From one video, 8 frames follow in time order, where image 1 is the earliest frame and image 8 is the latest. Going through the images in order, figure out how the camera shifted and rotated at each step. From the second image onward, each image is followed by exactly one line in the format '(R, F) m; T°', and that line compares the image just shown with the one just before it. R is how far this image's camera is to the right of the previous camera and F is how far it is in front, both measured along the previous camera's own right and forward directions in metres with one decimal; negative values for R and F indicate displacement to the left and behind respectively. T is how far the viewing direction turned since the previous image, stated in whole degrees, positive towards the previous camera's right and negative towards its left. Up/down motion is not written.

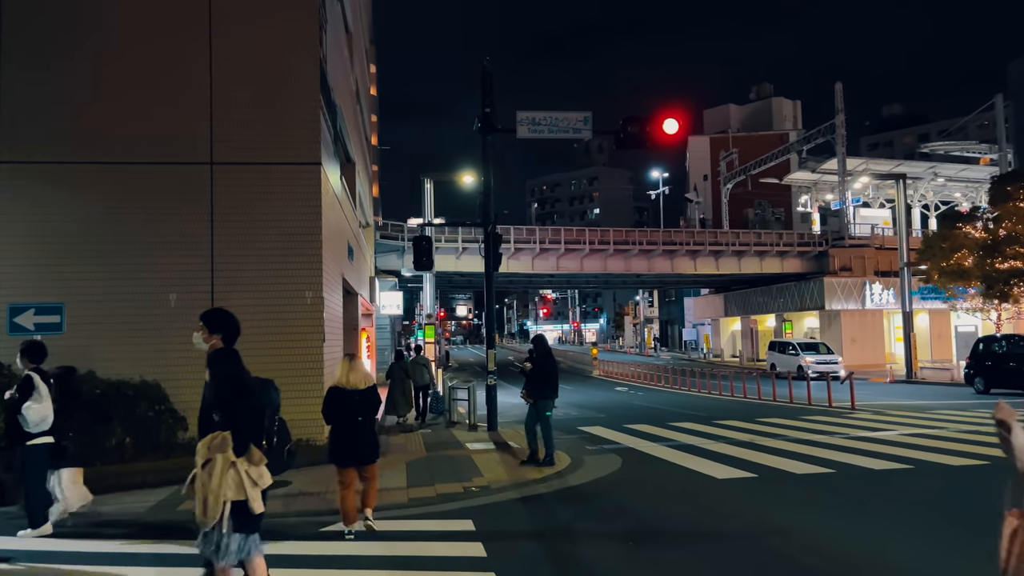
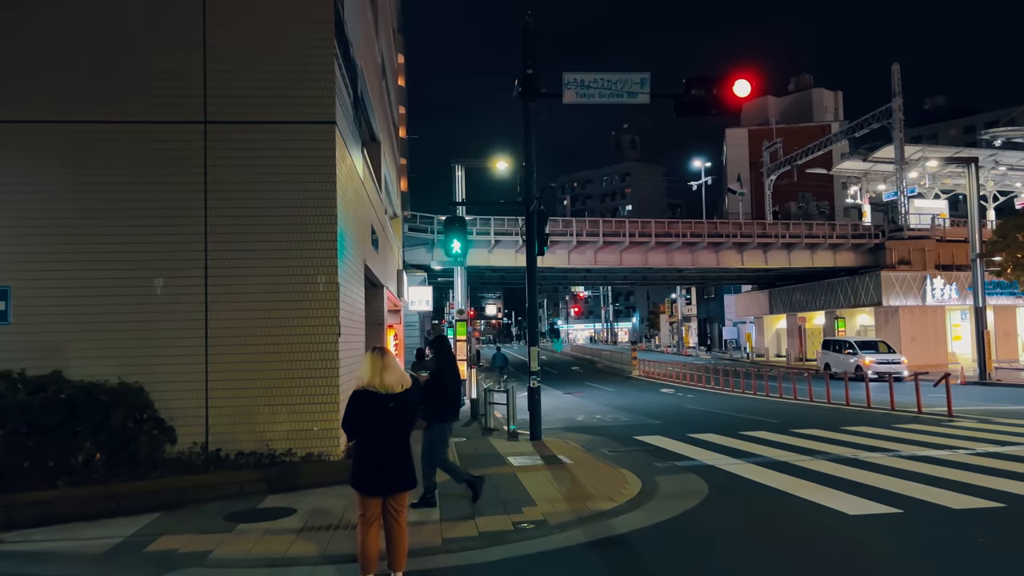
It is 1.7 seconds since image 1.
(-0.3, +2.1) m; -2°
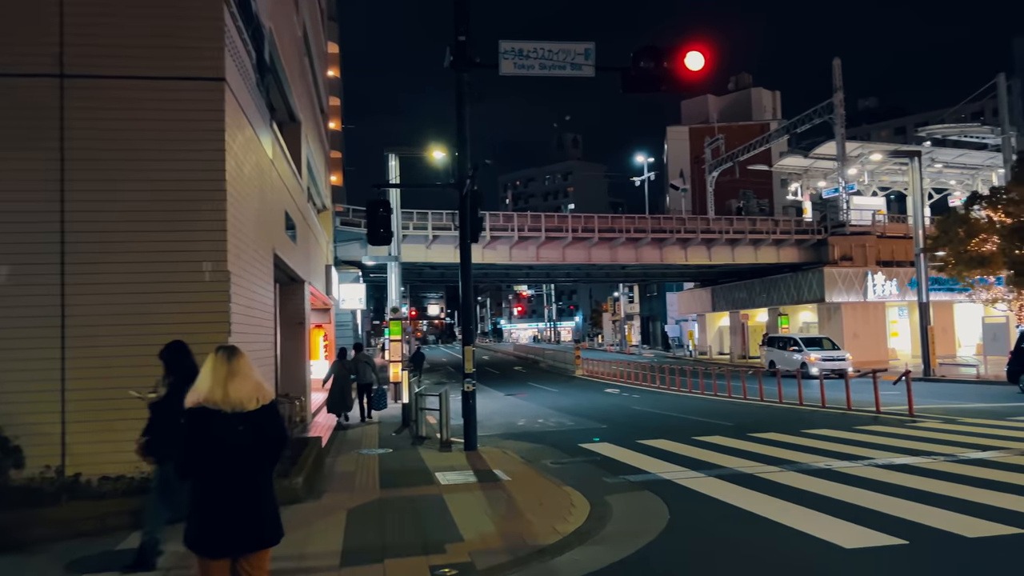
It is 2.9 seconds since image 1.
(+0.2, +1.4) m; +4°
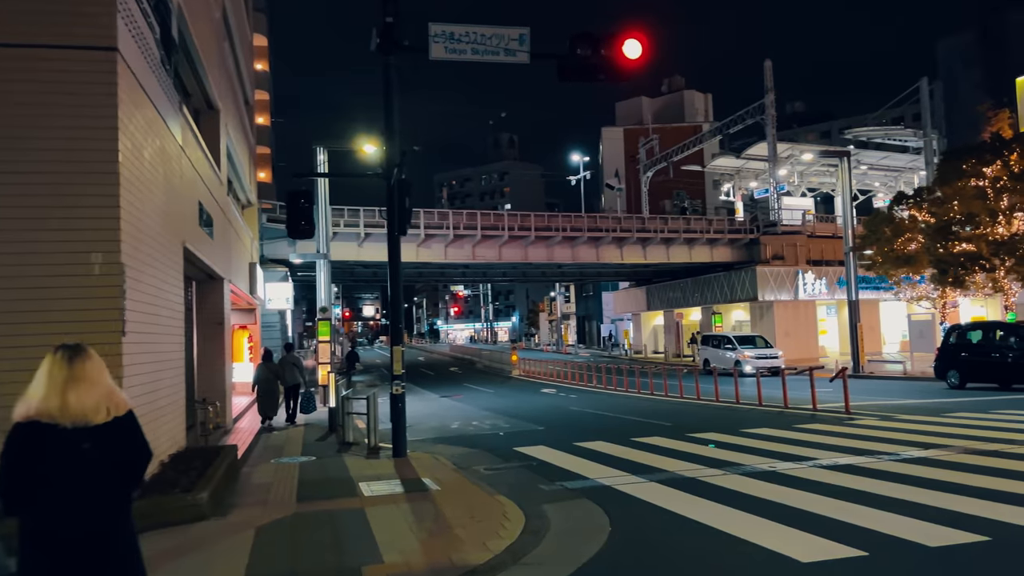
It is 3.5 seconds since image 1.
(+0.1, +0.6) m; +4°
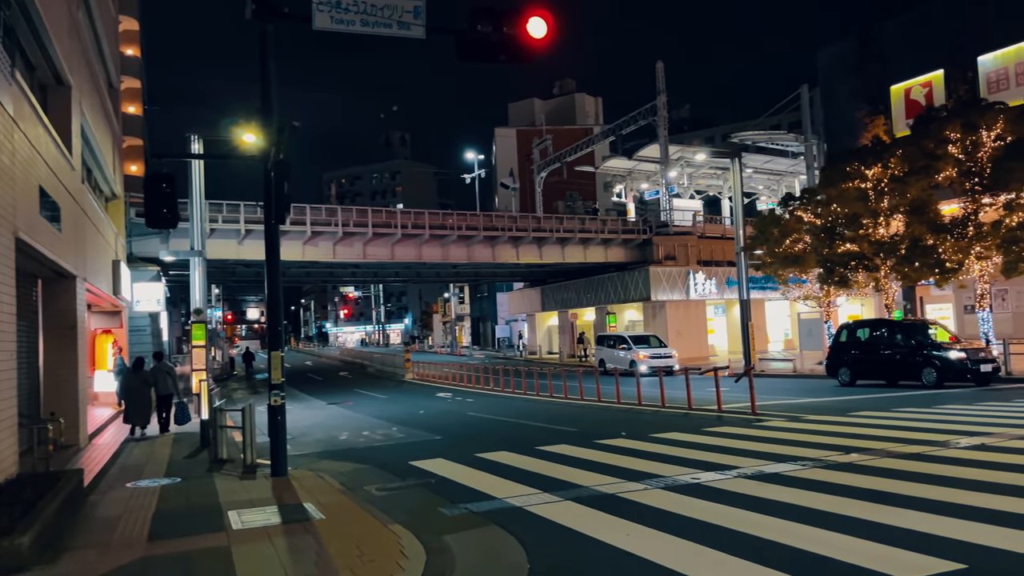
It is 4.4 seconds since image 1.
(0.0, +1.1) m; +8°
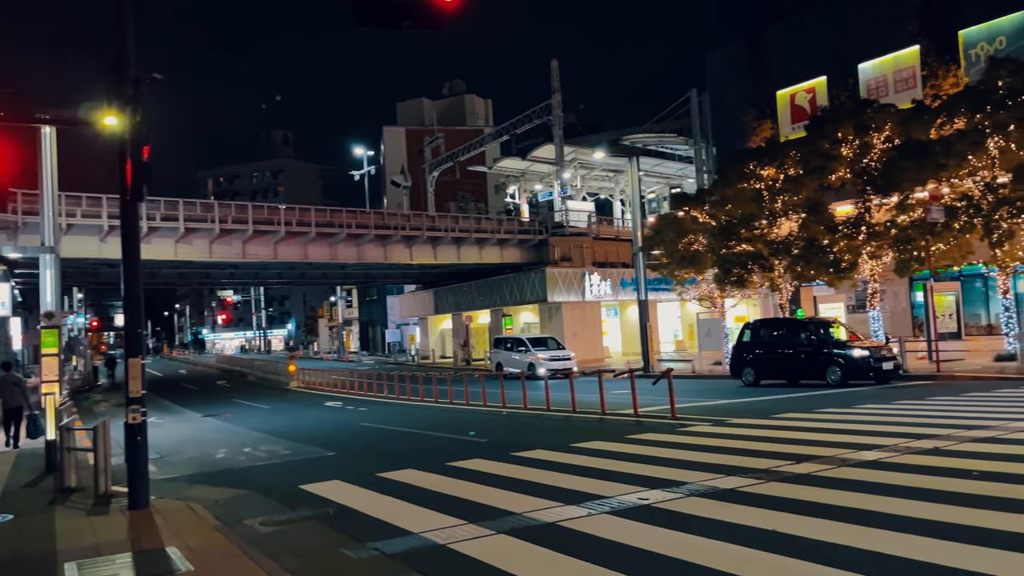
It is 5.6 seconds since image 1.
(-0.2, +1.3) m; +8°
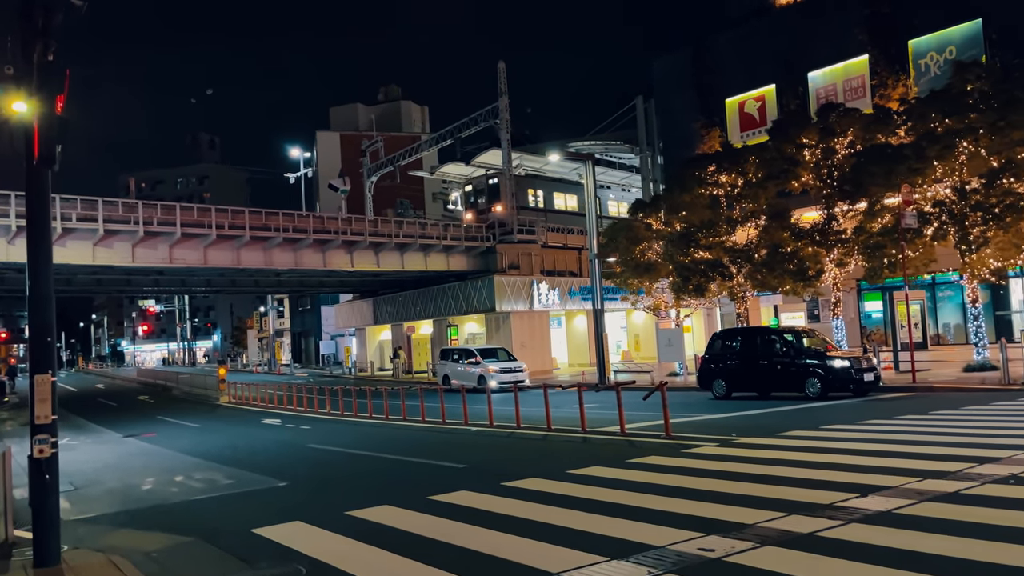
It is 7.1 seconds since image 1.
(-0.7, +1.5) m; +5°
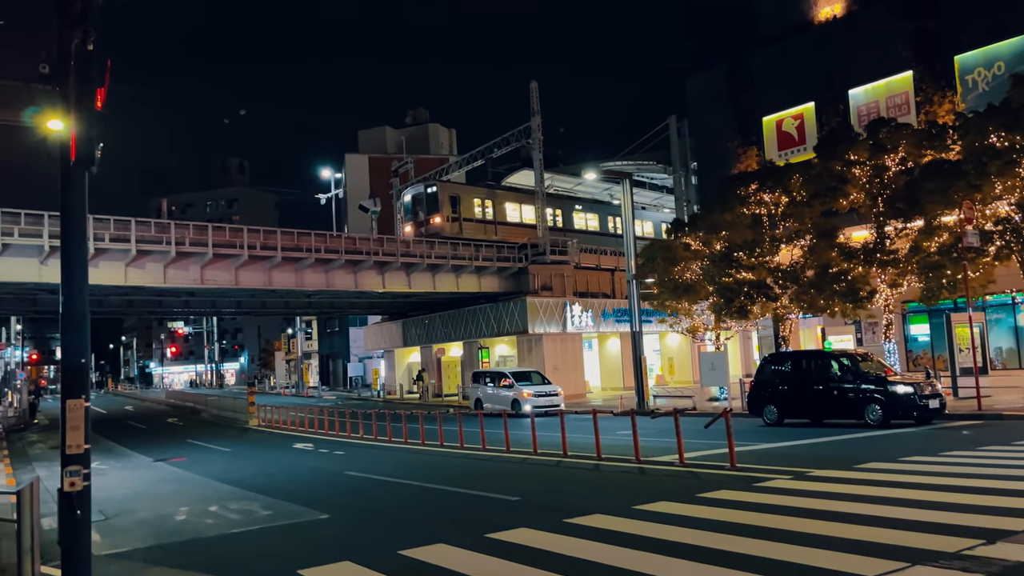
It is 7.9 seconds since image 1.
(-0.4, +0.7) m; -2°
